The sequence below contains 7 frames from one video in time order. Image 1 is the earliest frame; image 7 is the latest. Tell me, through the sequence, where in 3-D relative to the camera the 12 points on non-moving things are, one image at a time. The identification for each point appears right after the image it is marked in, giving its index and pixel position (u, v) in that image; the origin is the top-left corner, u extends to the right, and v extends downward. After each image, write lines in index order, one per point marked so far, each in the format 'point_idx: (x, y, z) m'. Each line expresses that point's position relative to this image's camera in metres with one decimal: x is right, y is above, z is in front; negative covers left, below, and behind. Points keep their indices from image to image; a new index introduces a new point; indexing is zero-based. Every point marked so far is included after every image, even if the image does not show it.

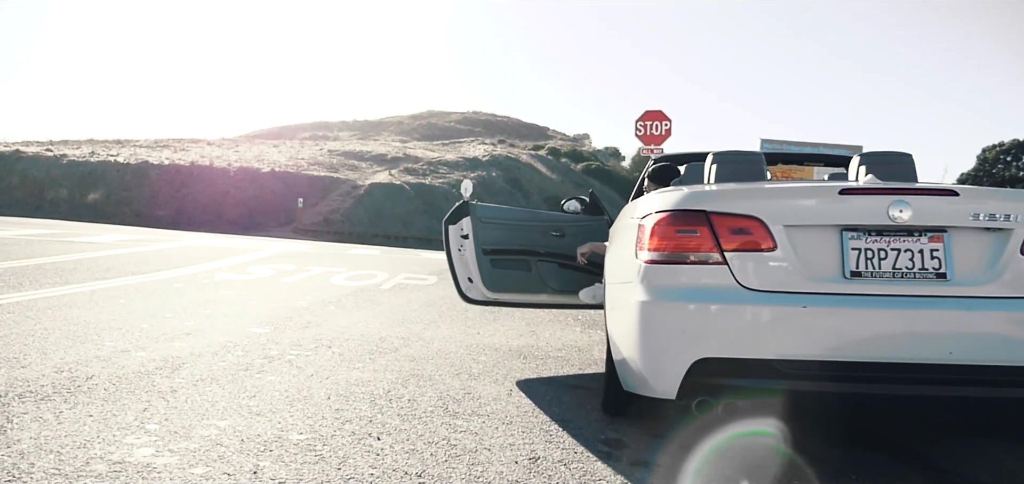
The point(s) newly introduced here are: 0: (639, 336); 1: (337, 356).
0: (+0.5, -0.4, +3.6) m
1: (-1.2, -0.8, +5.6) m
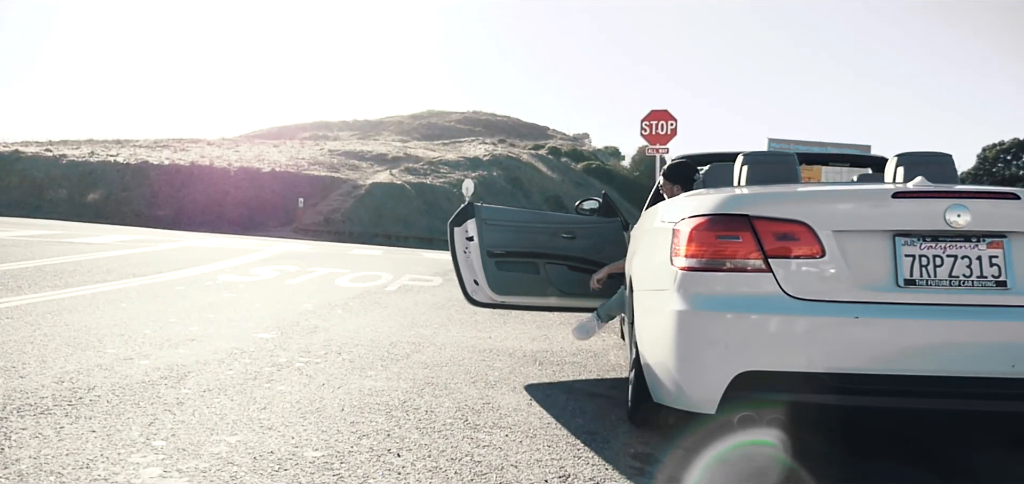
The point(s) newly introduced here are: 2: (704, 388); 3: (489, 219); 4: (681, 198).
0: (+0.7, -0.4, +3.3) m
1: (-1.1, -0.8, +5.4) m
2: (+0.8, -0.6, +3.3) m
3: (-0.2, +0.2, +6.3) m
4: (+0.8, +0.2, +4.1) m
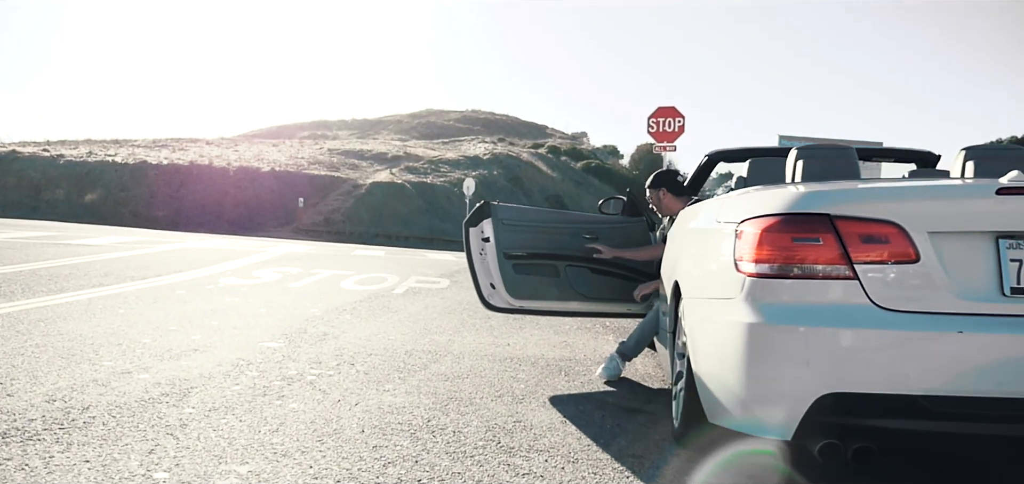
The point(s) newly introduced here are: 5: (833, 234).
0: (+0.8, -0.4, +3.0) m
1: (-0.9, -0.8, +5.1) m
2: (+0.9, -0.6, +2.9) m
3: (0.0, +0.2, +5.9) m
4: (+1.0, +0.2, +3.7) m
5: (+1.1, 0.0, +2.9) m
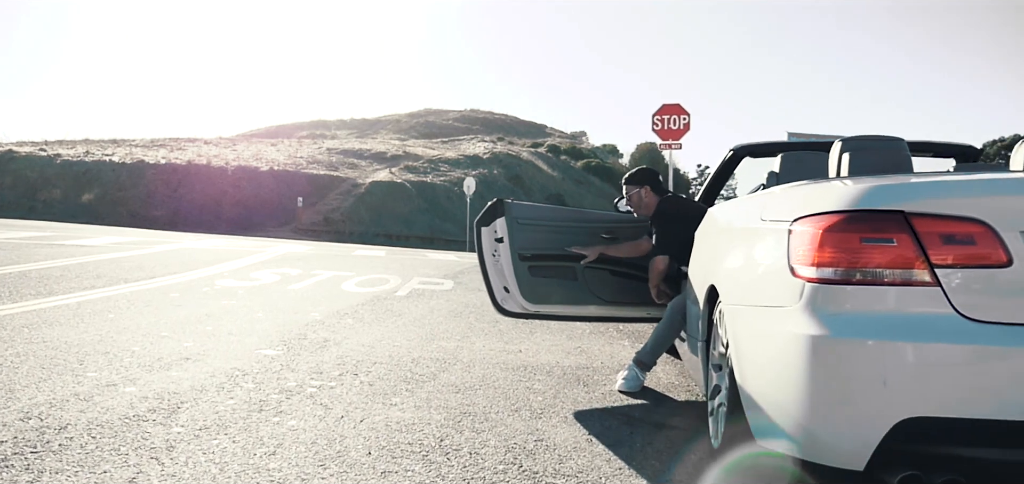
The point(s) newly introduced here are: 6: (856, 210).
0: (+0.9, -0.4, +2.6) m
1: (-0.8, -0.8, +4.7) m
2: (+1.0, -0.6, +2.5) m
3: (+0.1, +0.2, +5.5) m
4: (+1.1, +0.2, +3.4) m
5: (+1.2, 0.0, +2.6) m
6: (+1.1, +0.1, +2.7) m
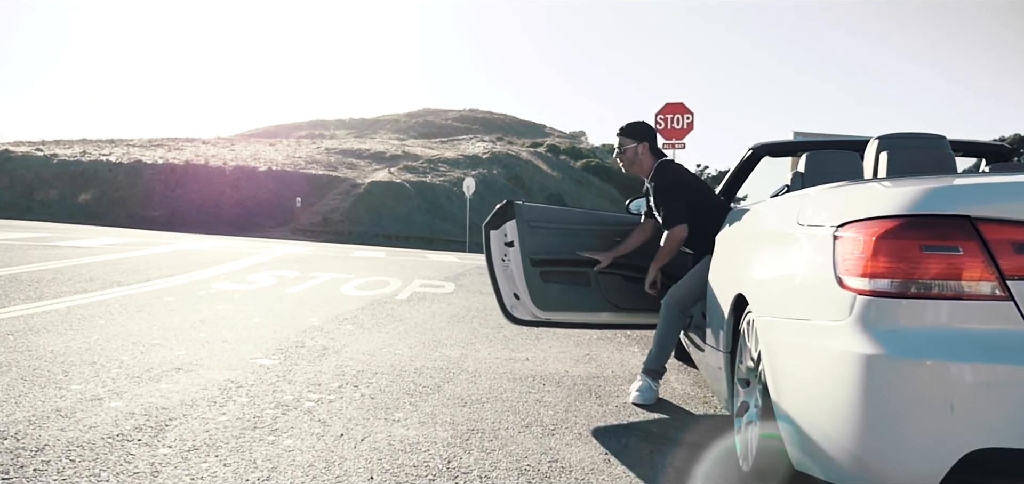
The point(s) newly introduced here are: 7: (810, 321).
0: (+1.0, -0.5, +2.3) m
1: (-0.8, -0.8, +4.4) m
2: (+1.1, -0.6, +2.3) m
3: (+0.1, +0.1, +5.3) m
4: (+1.1, +0.2, +3.1) m
5: (+1.3, 0.0, +2.3) m
6: (+1.2, +0.1, +2.4) m
7: (+0.9, -0.3, +2.7) m
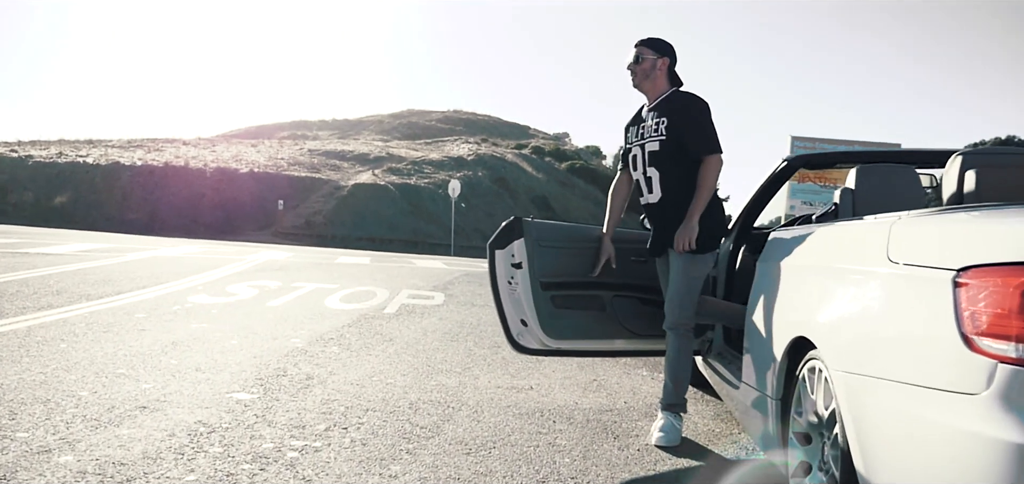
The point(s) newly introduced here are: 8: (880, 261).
0: (+1.1, -0.6, +1.8) m
1: (-0.7, -1.0, +3.9) m
2: (+1.2, -0.7, +1.8) m
3: (+0.2, 0.0, +4.7) m
4: (+1.2, +0.1, +2.6) m
5: (+1.4, -0.1, +1.8) m
6: (+1.2, 0.0, +1.9) m
7: (+1.0, -0.4, +2.2) m
8: (+1.1, -0.1, +2.5) m
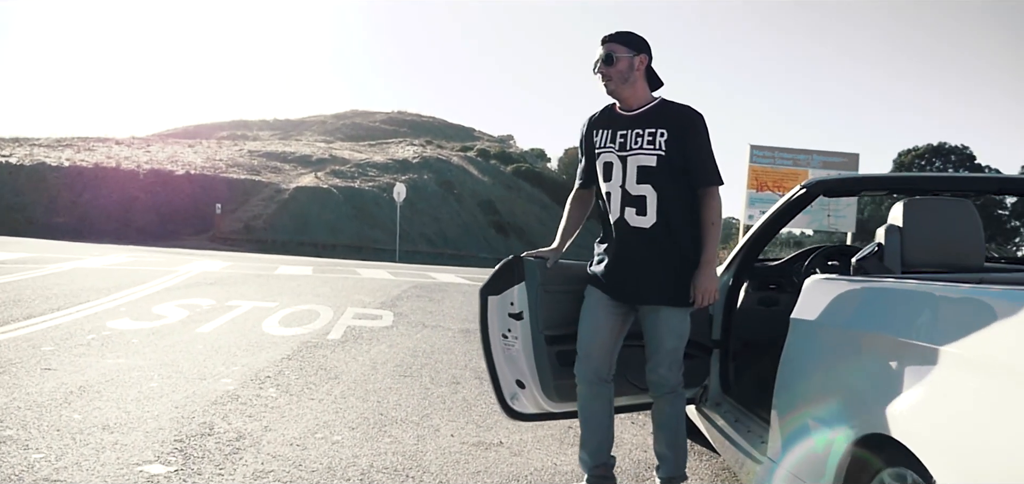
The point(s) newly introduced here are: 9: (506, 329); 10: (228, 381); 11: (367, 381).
0: (+1.1, -0.8, +1.2) m
1: (-0.8, -1.2, +3.1) m
2: (+1.2, -0.9, +1.1) m
3: (0.0, -0.2, +4.0) m
4: (+1.2, -0.1, +1.9) m
5: (+1.4, -0.3, +1.2) m
6: (+1.3, -0.2, +1.2) m
7: (+1.1, -0.6, +1.5) m
8: (+1.2, -0.3, +1.8) m
9: (-0.1, -0.4, +4.0) m
10: (-2.1, -1.0, +6.1) m
11: (-1.1, -1.1, +6.5) m
